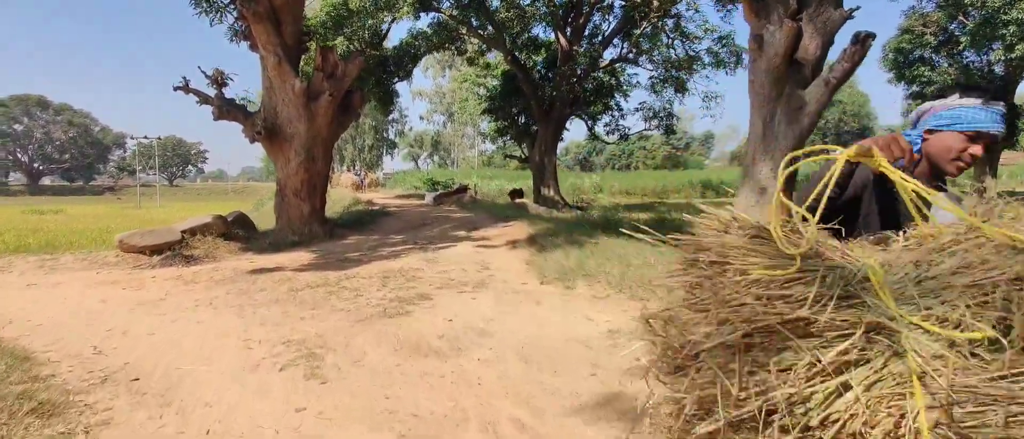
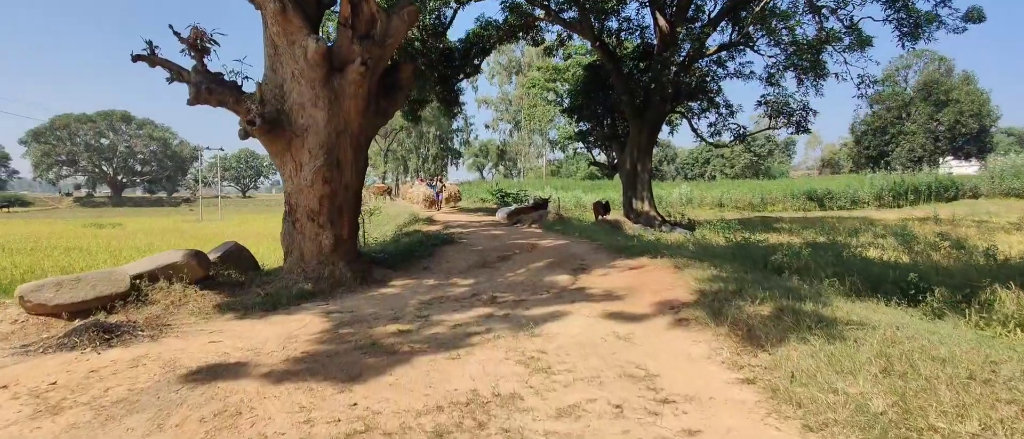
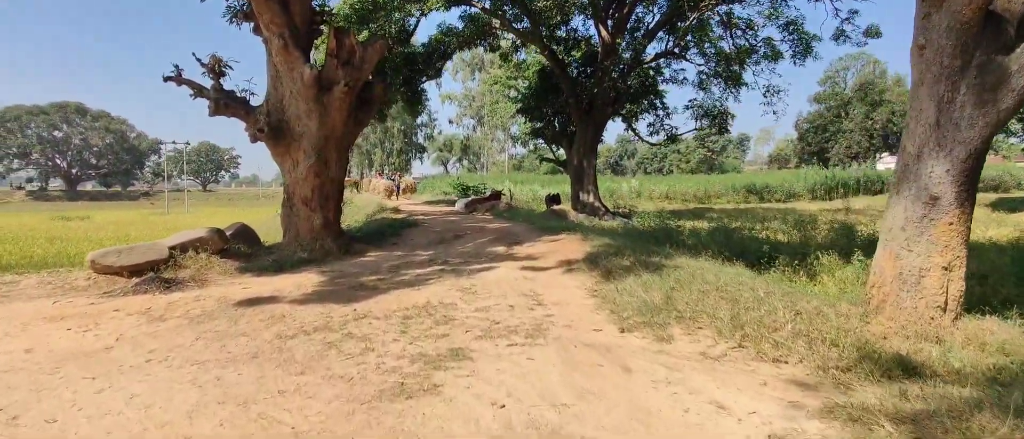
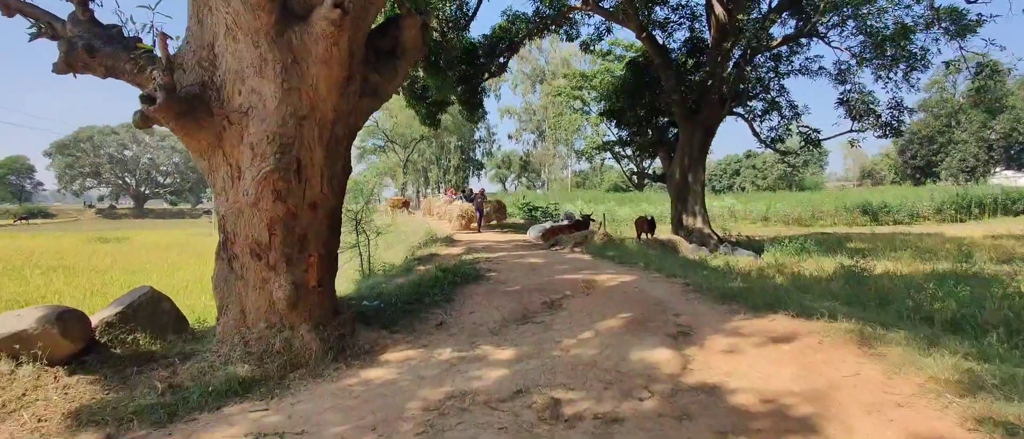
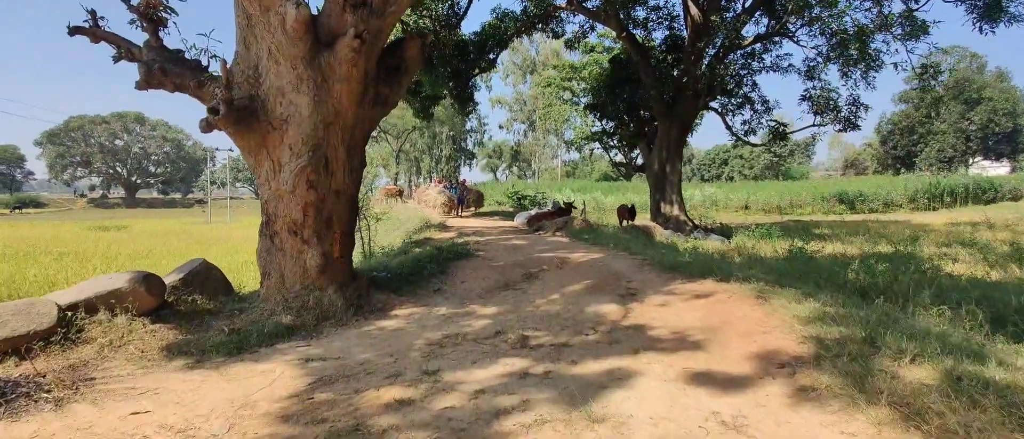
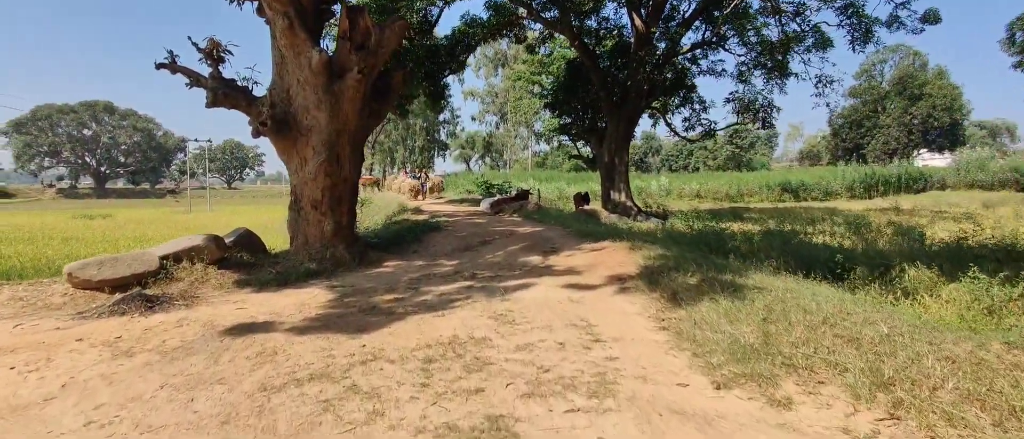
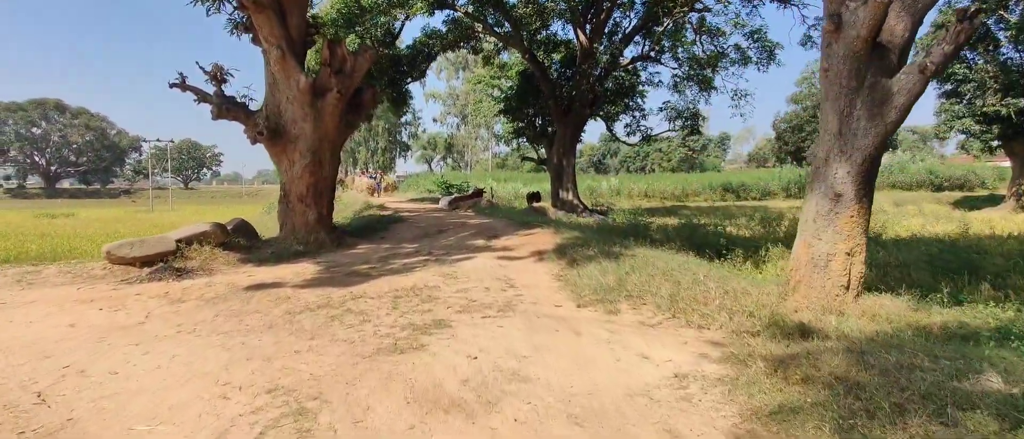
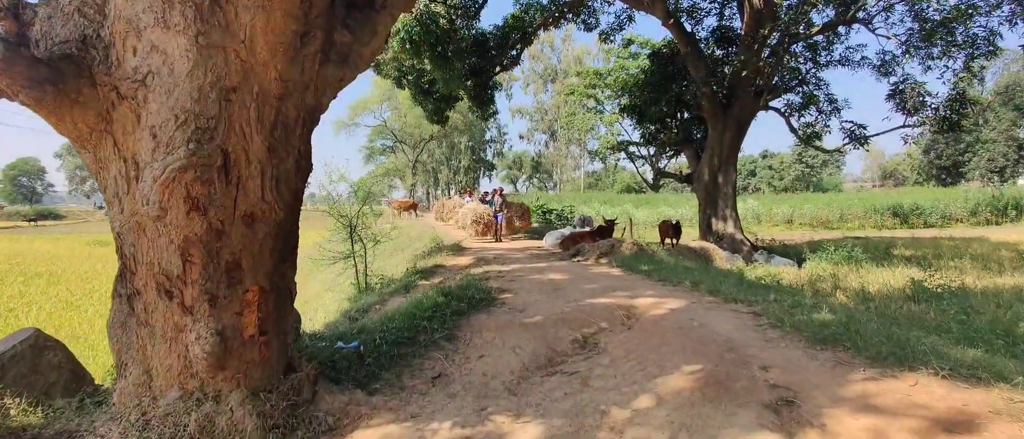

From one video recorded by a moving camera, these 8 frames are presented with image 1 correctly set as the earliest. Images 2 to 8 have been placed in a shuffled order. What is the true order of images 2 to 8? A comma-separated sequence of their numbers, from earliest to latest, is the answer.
7, 3, 6, 2, 5, 4, 8
